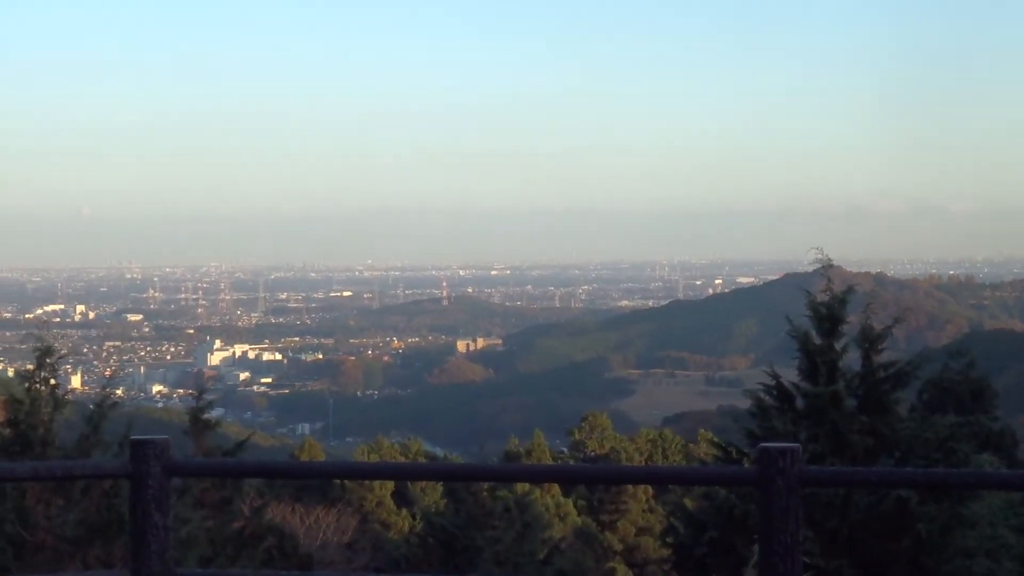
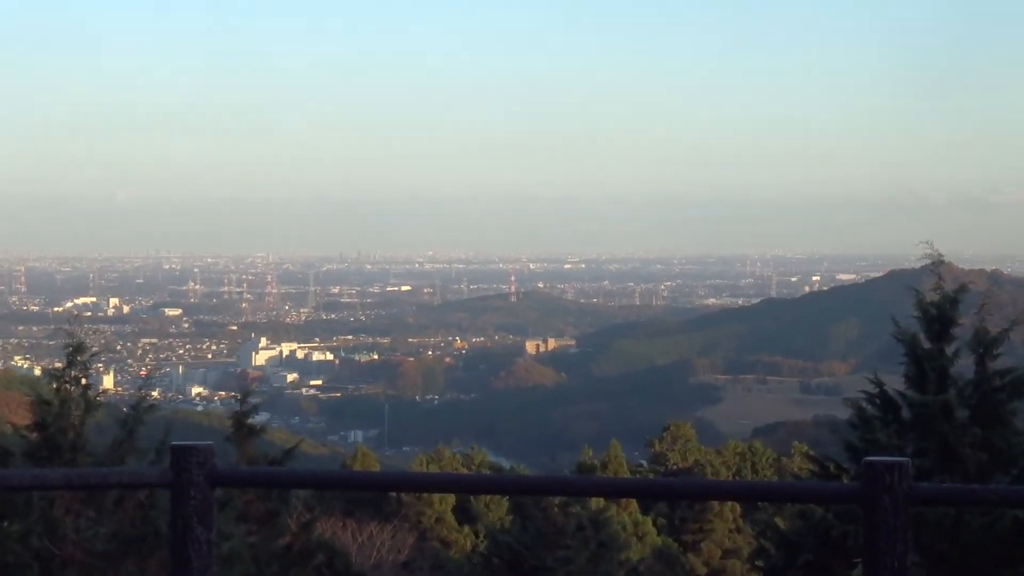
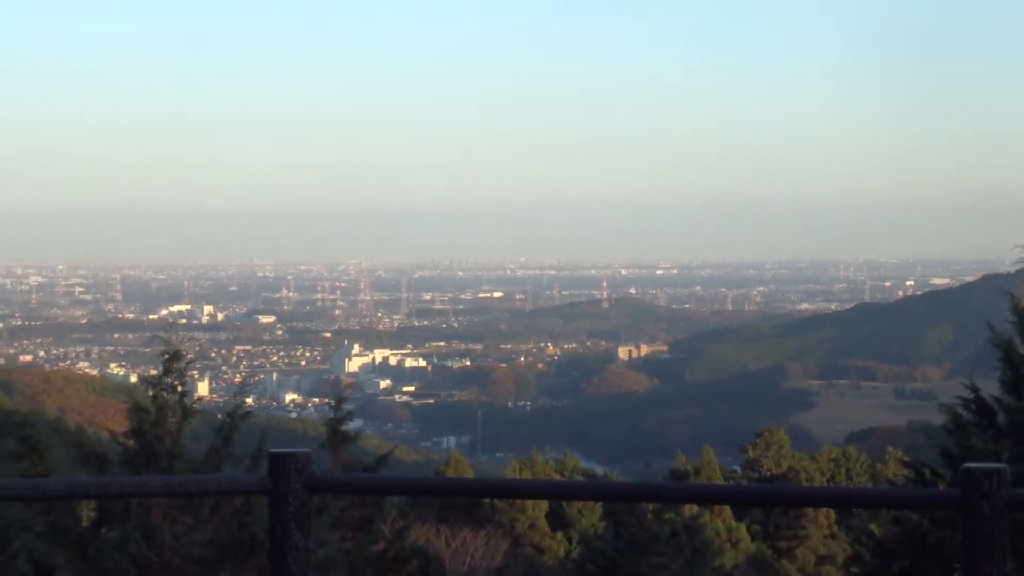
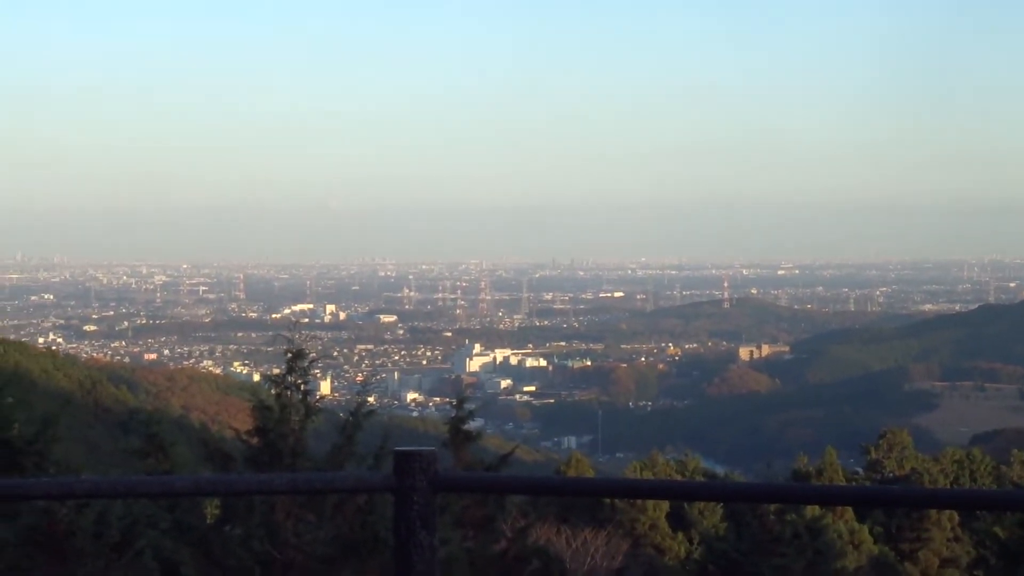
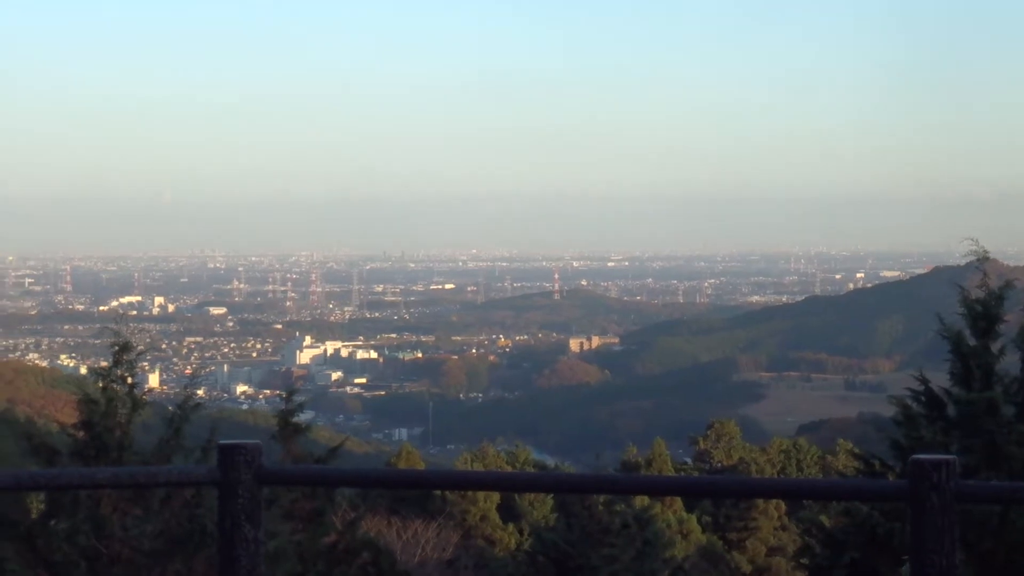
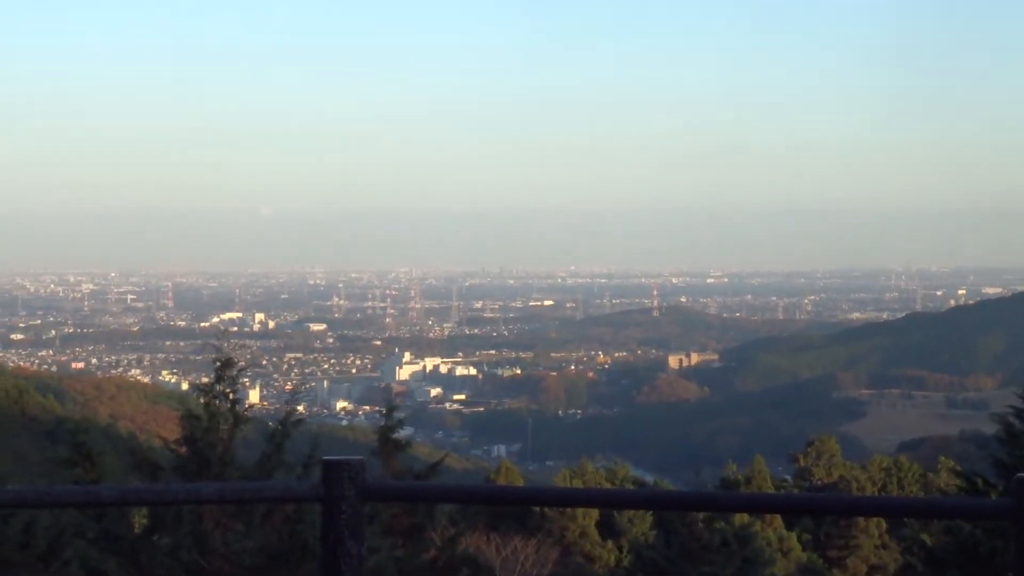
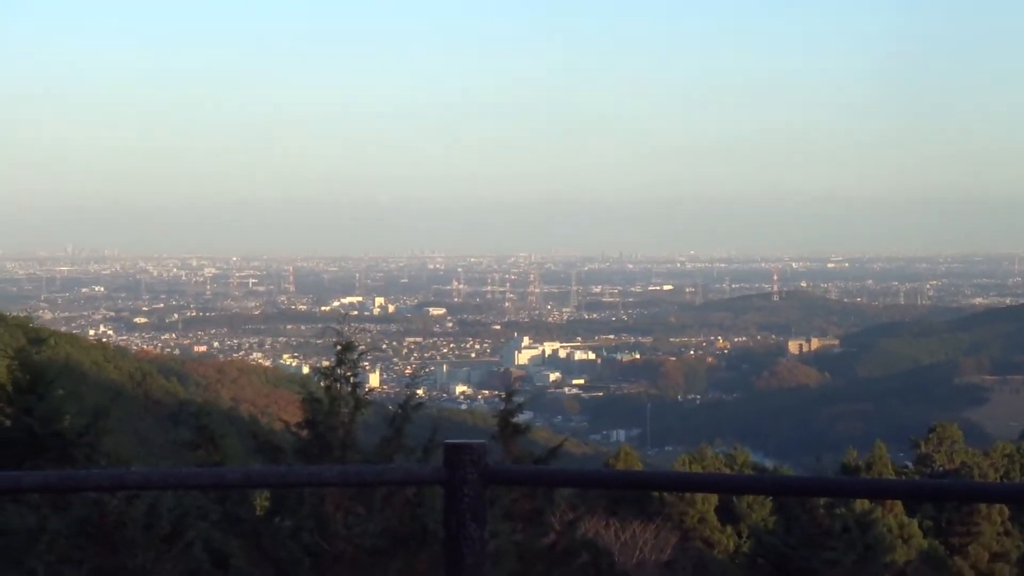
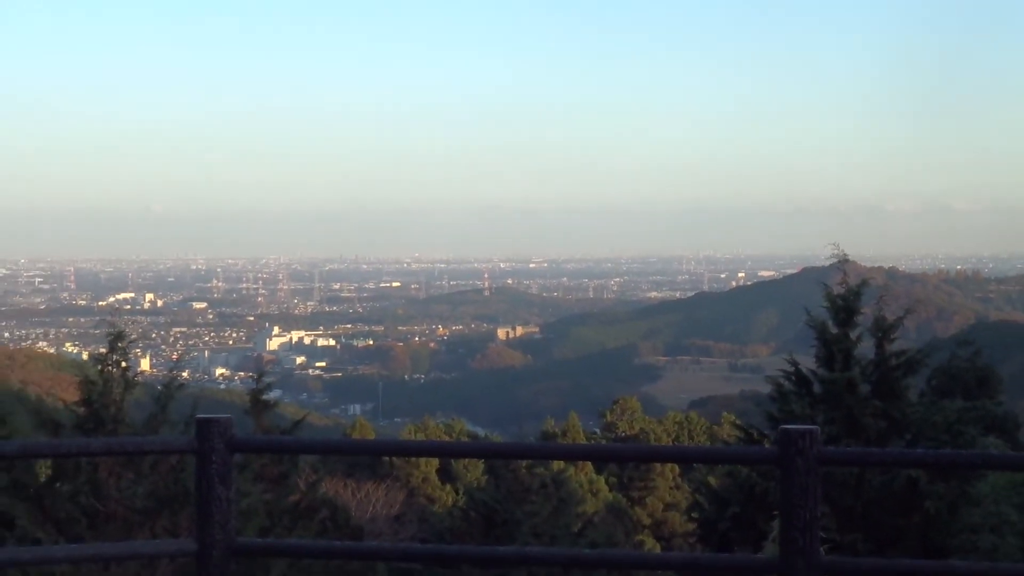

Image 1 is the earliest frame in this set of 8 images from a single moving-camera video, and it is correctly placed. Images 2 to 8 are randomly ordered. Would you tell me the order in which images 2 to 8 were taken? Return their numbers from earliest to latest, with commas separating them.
8, 2, 5, 3, 6, 4, 7
